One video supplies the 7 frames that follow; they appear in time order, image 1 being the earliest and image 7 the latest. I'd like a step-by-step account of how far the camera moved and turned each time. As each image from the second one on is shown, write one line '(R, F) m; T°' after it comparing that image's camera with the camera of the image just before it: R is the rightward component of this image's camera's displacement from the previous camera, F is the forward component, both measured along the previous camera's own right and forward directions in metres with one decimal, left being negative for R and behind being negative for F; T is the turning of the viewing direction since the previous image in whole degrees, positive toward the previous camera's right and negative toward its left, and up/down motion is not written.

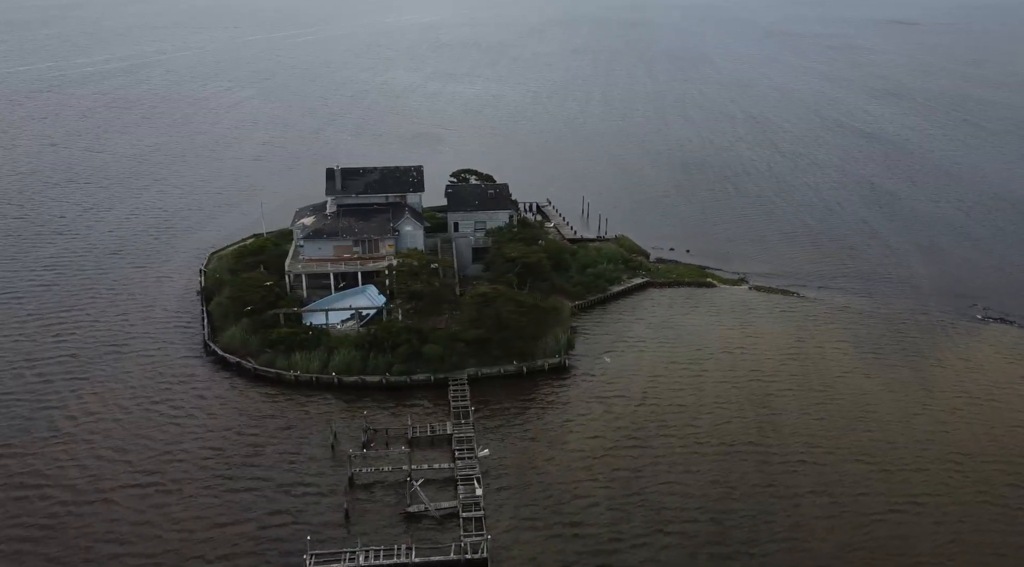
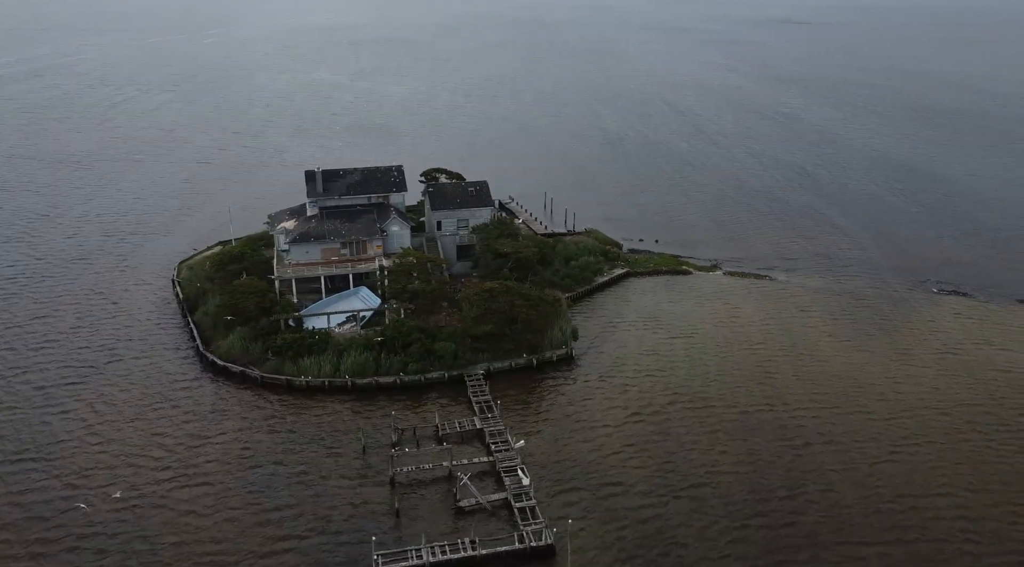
(-5.8, -0.5) m; +7°
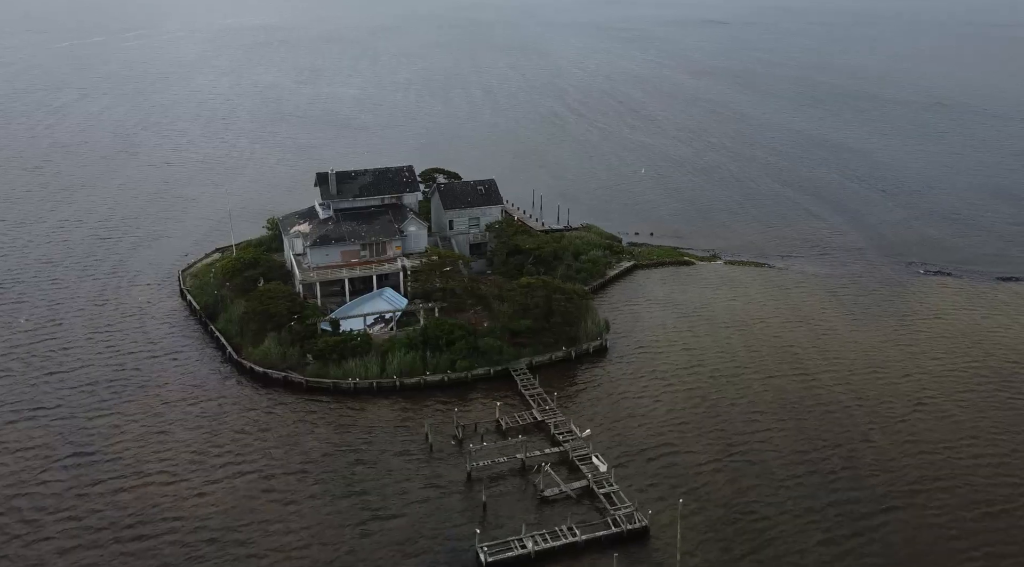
(-7.0, -0.6) m; +7°
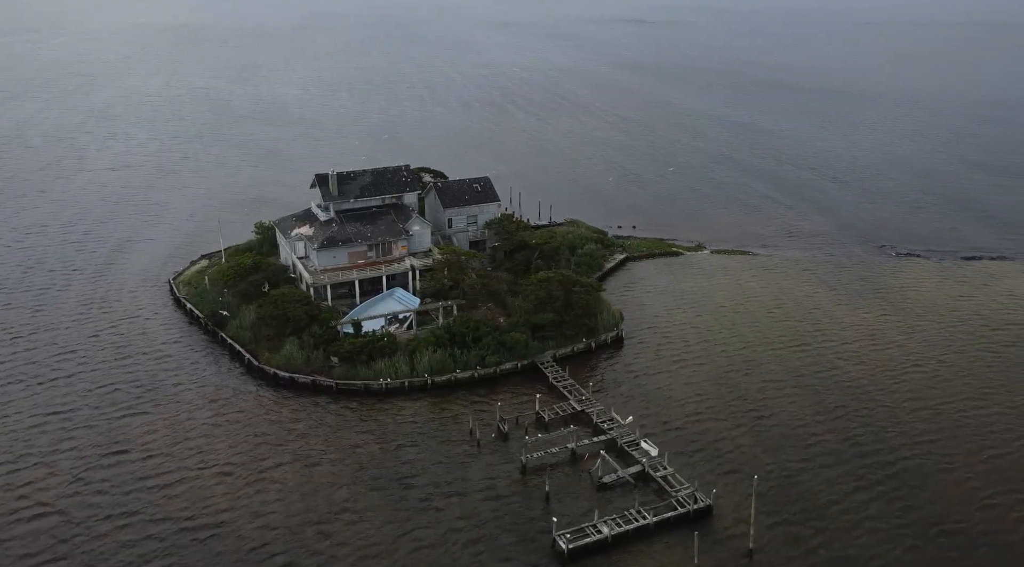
(-6.2, -0.4) m; +7°
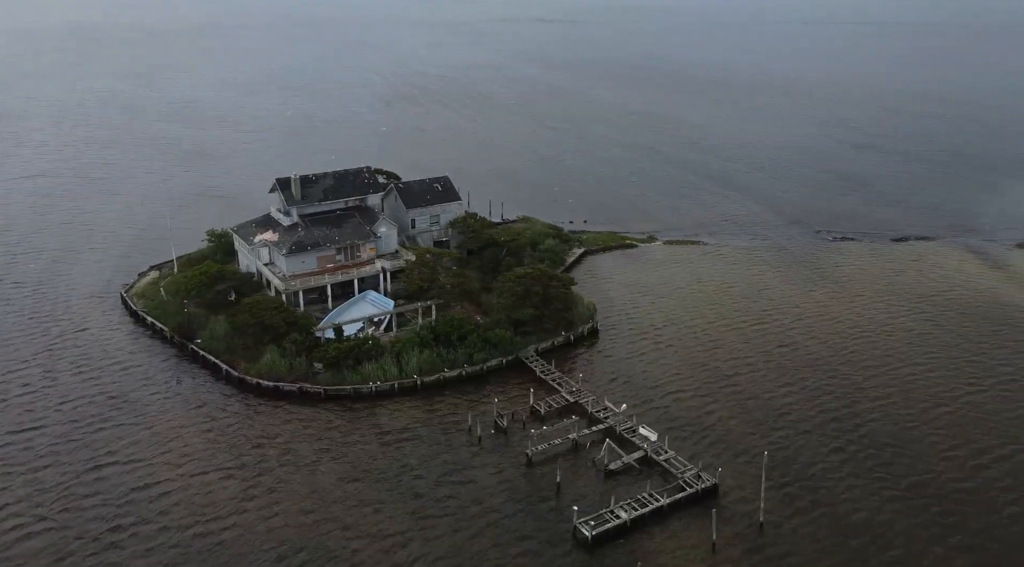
(-4.6, -0.2) m; +7°
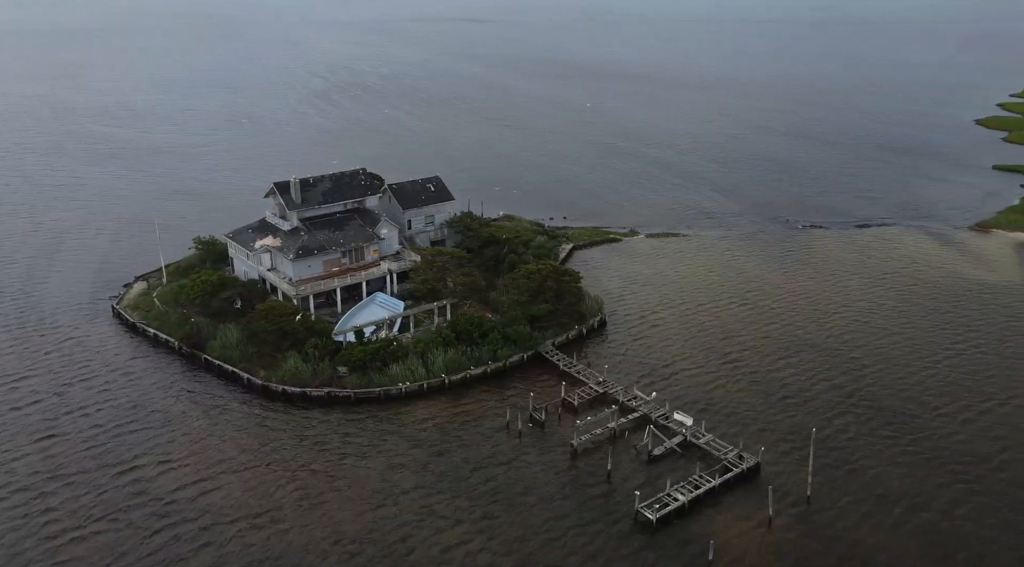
(-6.1, -0.3) m; +7°
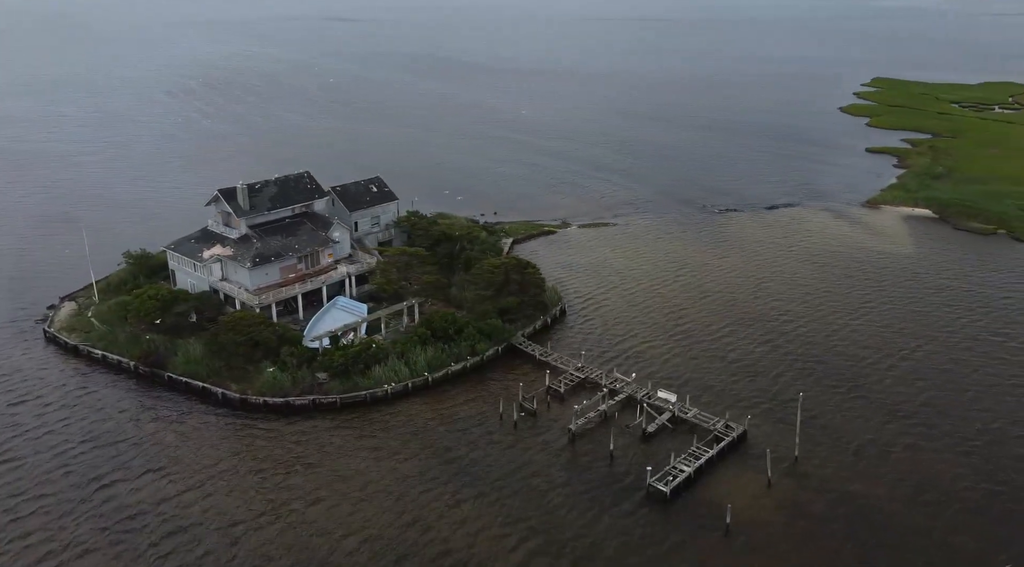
(-6.2, +0.1) m; +10°
